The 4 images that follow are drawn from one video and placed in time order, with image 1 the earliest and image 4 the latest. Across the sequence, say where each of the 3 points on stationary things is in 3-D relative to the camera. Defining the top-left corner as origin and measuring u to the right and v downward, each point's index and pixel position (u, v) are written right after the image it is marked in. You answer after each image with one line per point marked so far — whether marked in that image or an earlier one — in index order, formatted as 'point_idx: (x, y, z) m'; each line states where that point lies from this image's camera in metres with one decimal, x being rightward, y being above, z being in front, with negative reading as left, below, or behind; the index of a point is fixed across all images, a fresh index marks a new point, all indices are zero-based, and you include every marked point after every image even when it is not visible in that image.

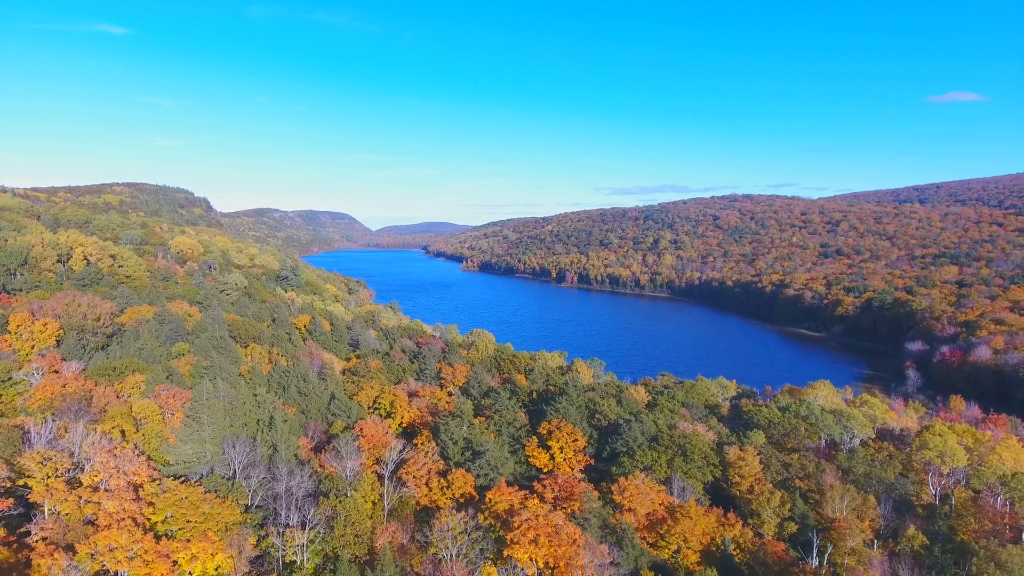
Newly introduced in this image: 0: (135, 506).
0: (-12.2, -7.0, +16.6) m
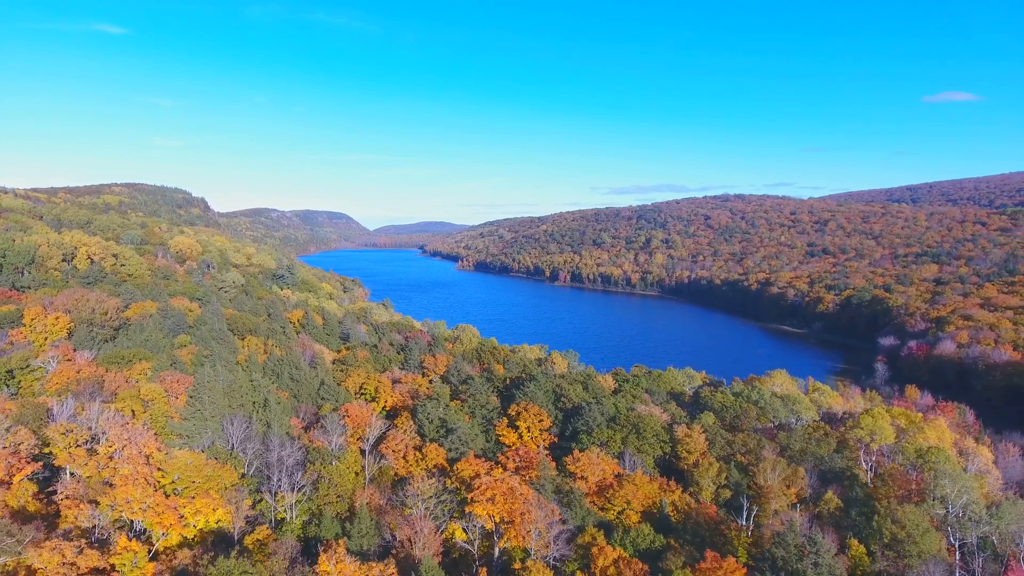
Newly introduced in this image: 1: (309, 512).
0: (-13.7, -6.8, +19.3) m
1: (-7.9, -8.7, +20.0) m
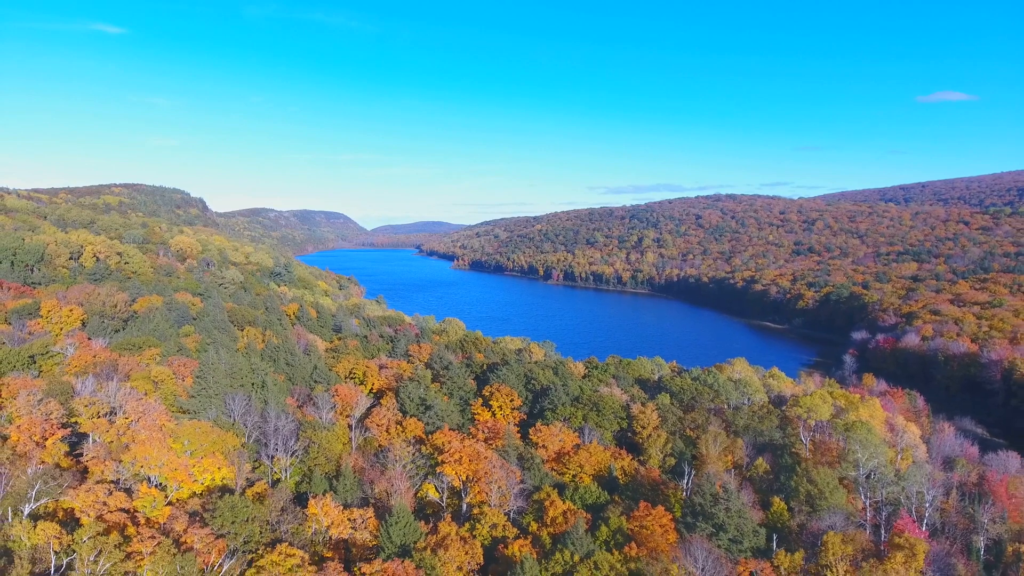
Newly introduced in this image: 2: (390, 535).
0: (-15.3, -6.4, +22.3) m
1: (-9.5, -8.3, +23.1) m
2: (-4.3, -8.7, +18.2) m
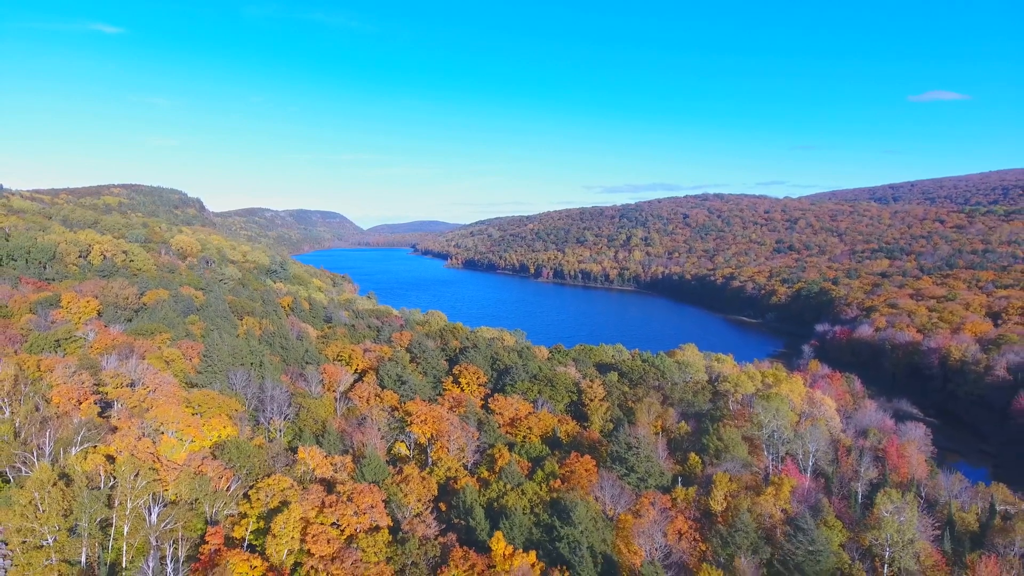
0: (-17.6, -5.8, +26.9) m
1: (-11.8, -7.8, +27.6) m
2: (-6.6, -8.2, +22.8) m
